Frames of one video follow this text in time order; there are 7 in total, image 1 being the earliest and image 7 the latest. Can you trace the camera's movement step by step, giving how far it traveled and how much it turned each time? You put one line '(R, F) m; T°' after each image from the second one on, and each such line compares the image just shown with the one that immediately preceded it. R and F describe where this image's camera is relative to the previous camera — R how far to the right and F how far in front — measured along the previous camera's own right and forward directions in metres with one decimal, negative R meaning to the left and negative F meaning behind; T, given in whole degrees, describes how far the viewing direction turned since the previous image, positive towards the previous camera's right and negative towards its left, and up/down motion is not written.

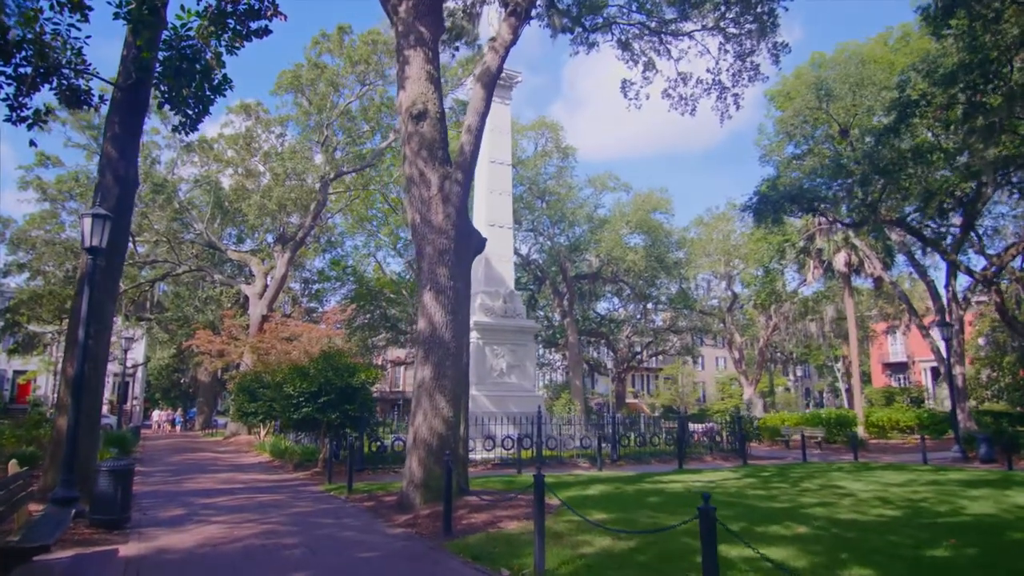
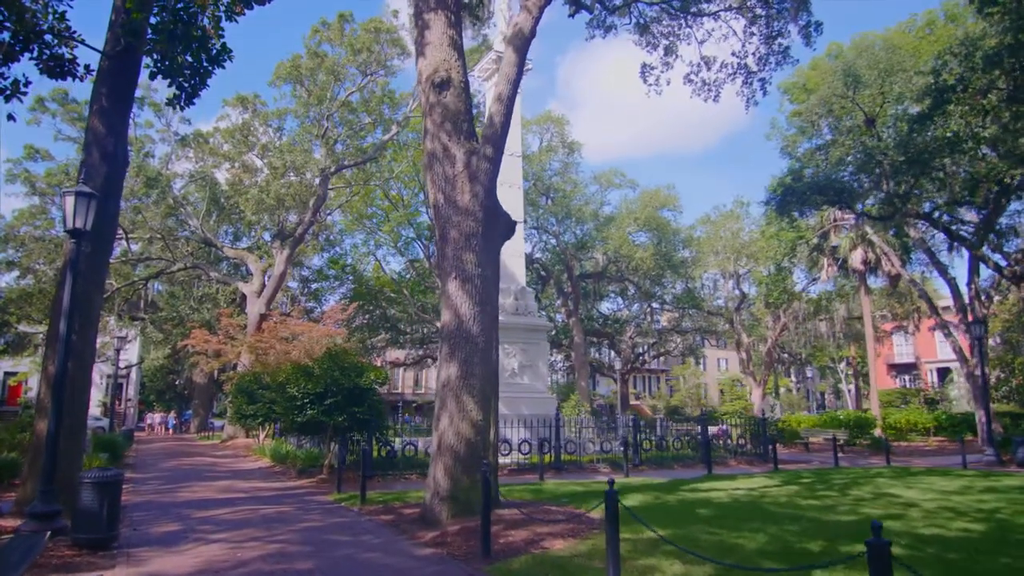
(-0.5, +1.1) m; 0°
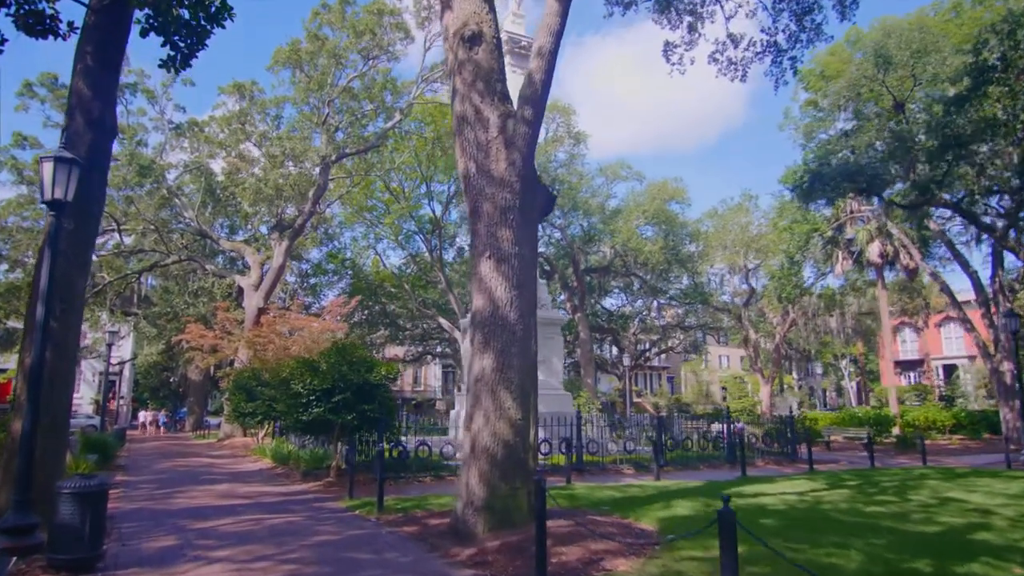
(-0.5, +1.1) m; 0°
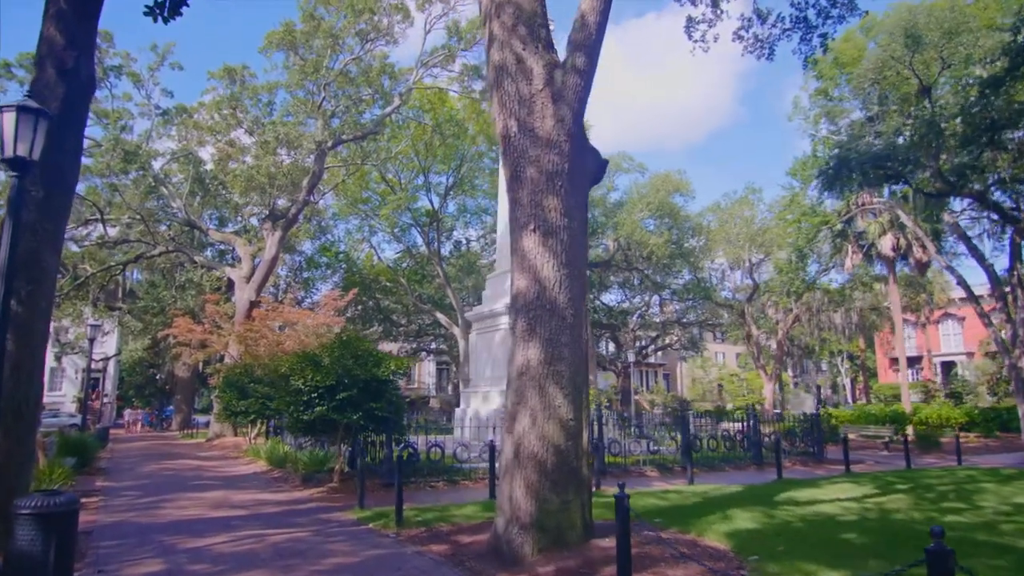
(-0.6, +1.2) m; +1°
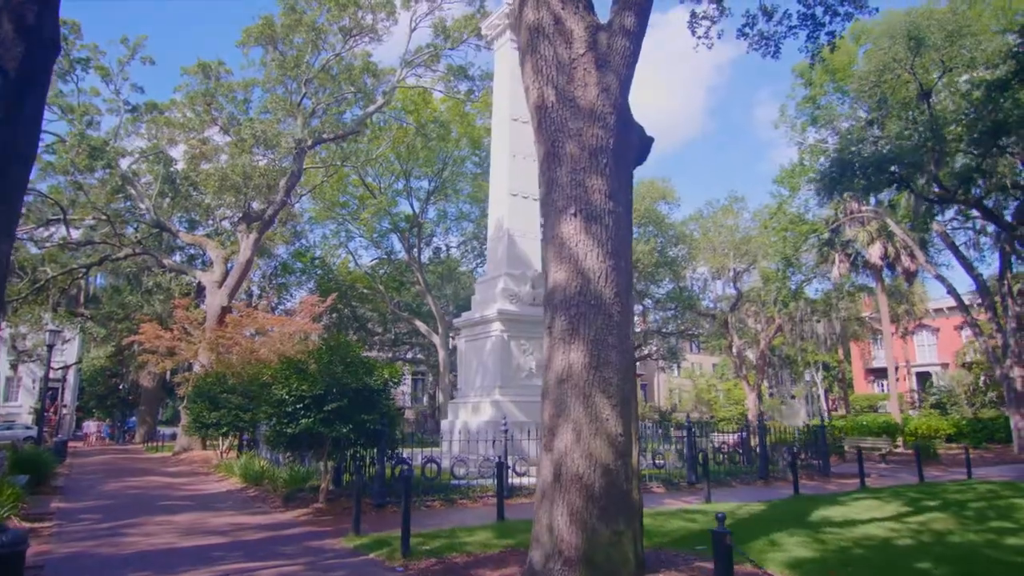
(-0.5, +1.0) m; +2°
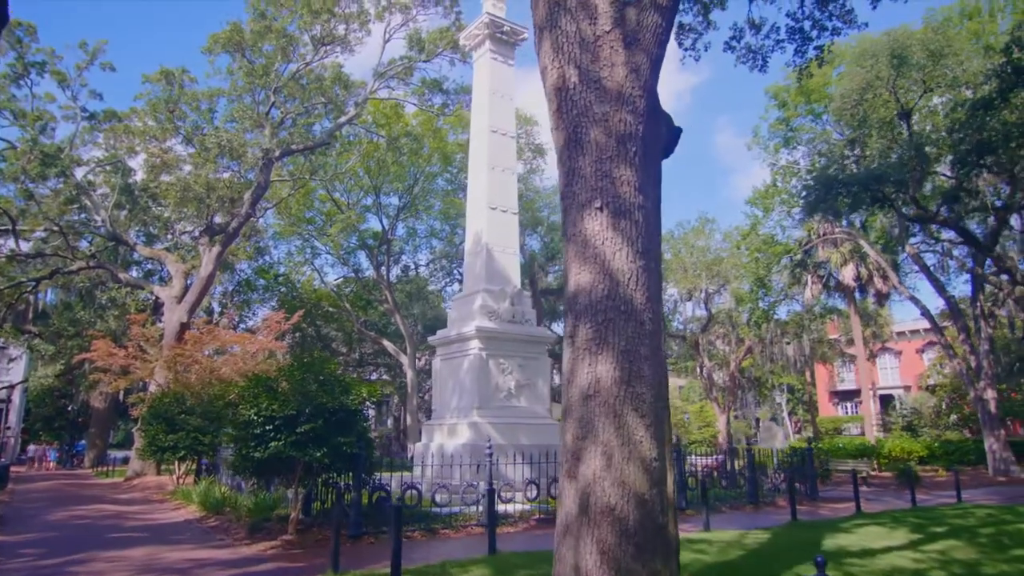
(-0.4, +0.8) m; +3°
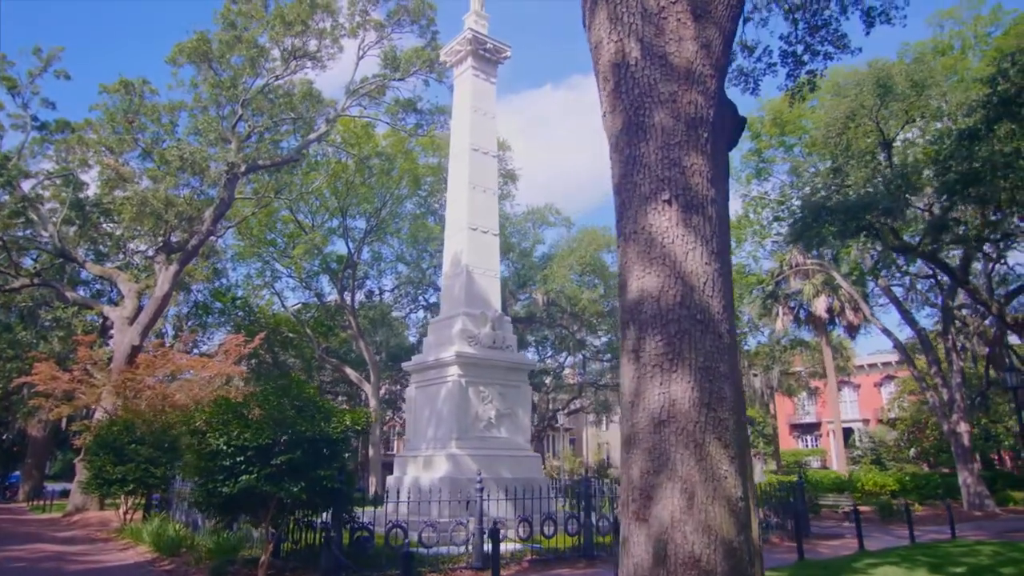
(-0.6, +0.9) m; +3°
